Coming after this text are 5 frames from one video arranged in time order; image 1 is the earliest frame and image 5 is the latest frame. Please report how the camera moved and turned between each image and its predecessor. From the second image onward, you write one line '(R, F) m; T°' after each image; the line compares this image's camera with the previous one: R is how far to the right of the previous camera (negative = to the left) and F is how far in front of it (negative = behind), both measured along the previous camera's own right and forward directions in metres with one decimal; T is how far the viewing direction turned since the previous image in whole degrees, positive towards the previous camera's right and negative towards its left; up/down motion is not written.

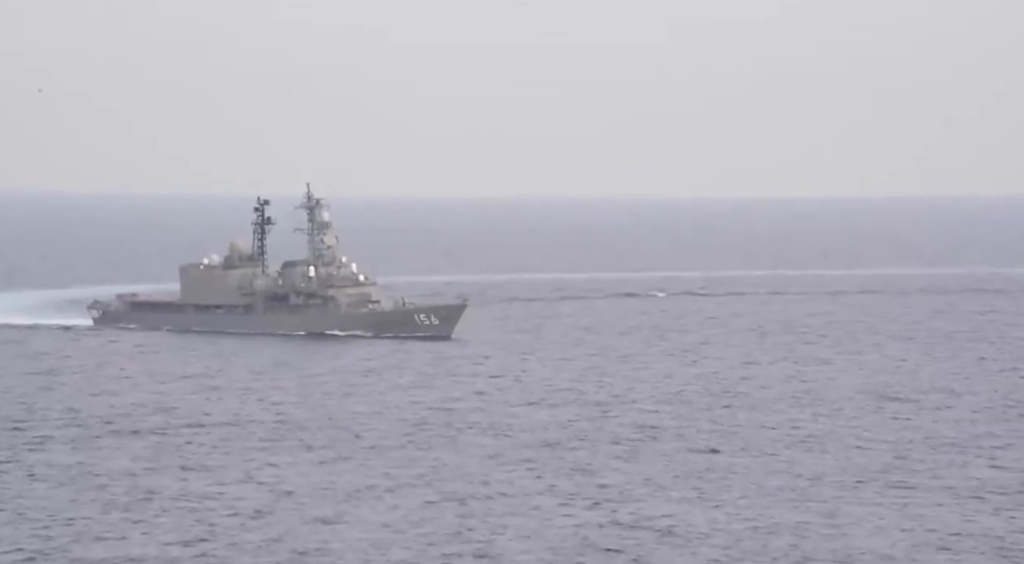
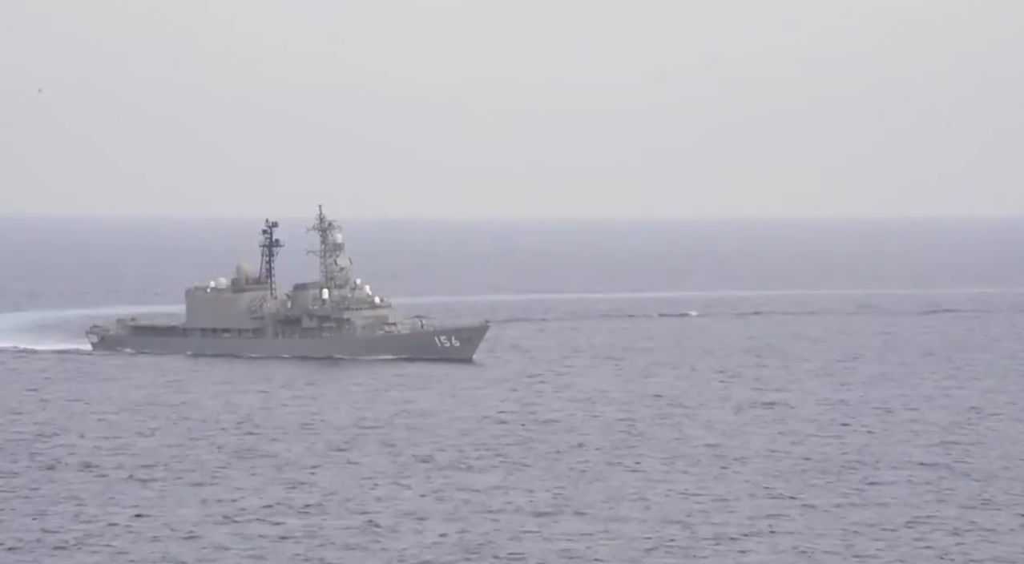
(-1.3, +0.8) m; +1°
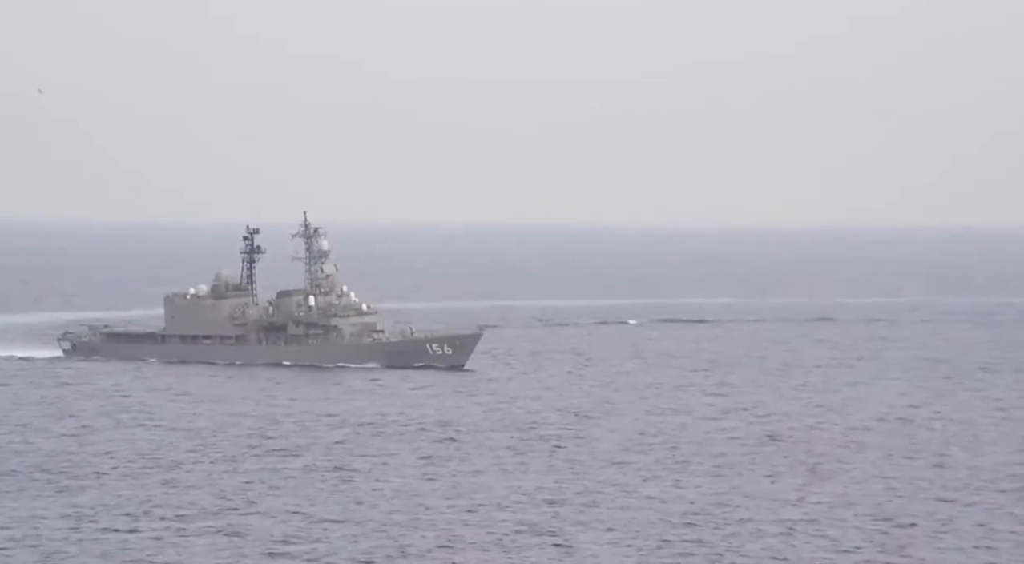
(-1.2, +0.5) m; +2°
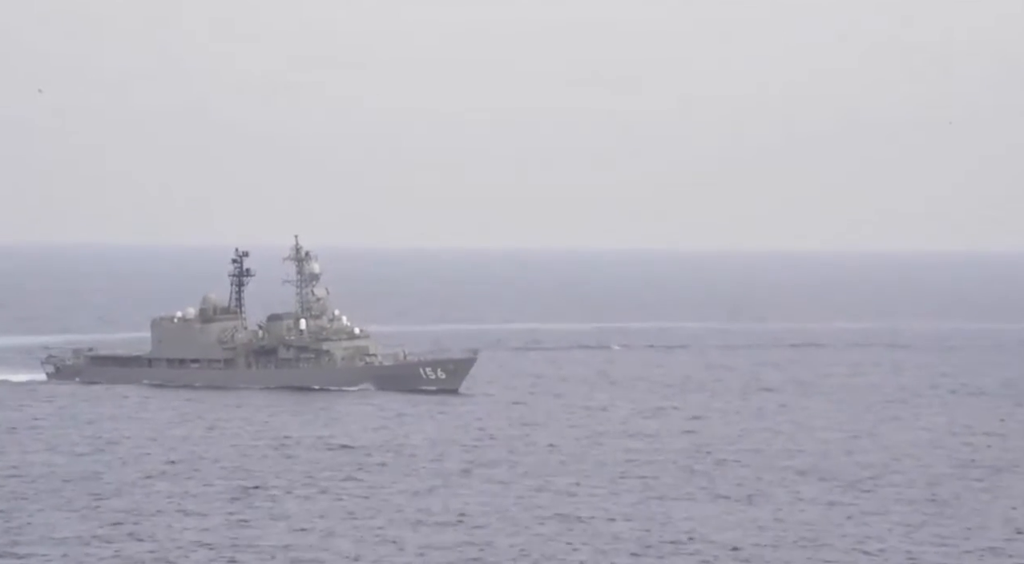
(-0.5, +0.3) m; +1°
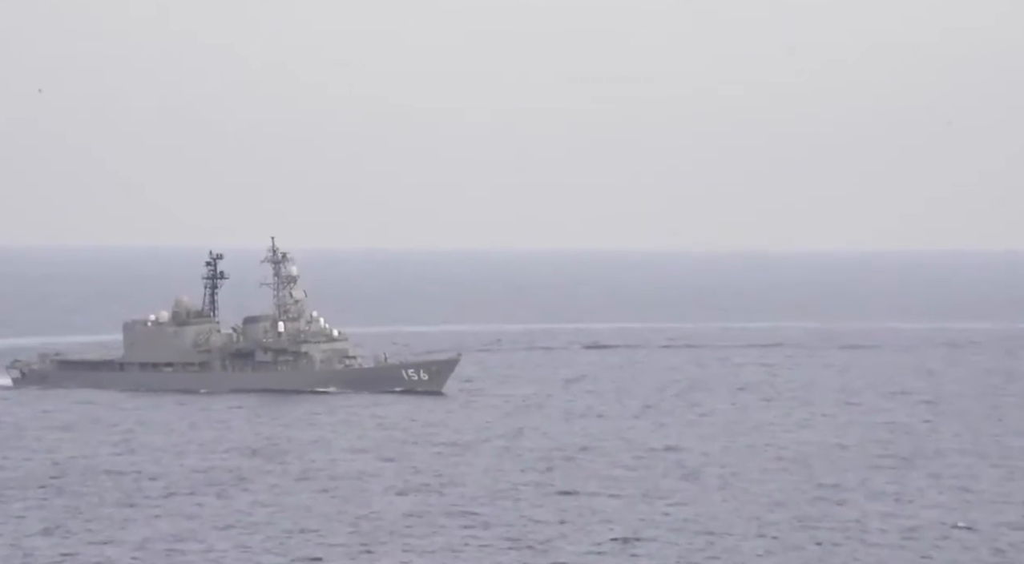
(-0.7, +1.2) m; +1°
